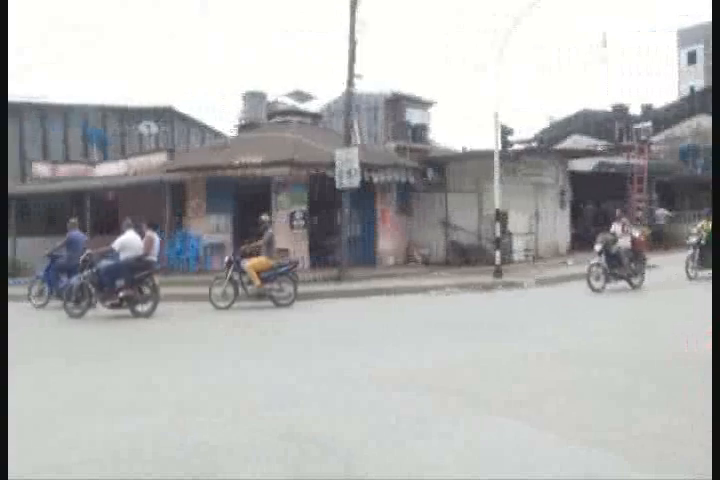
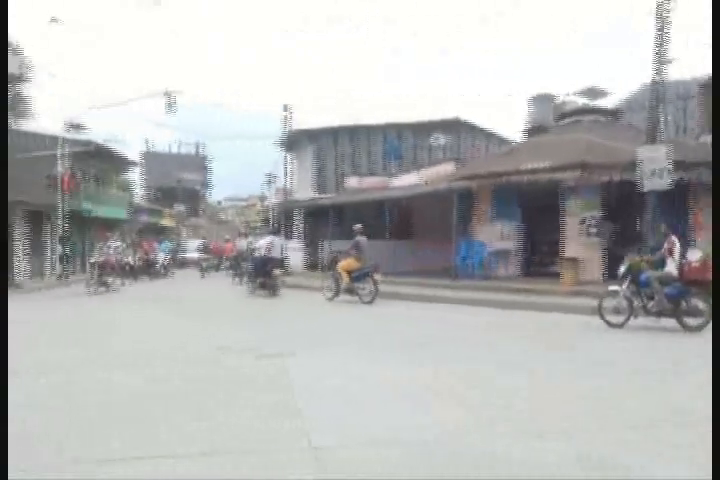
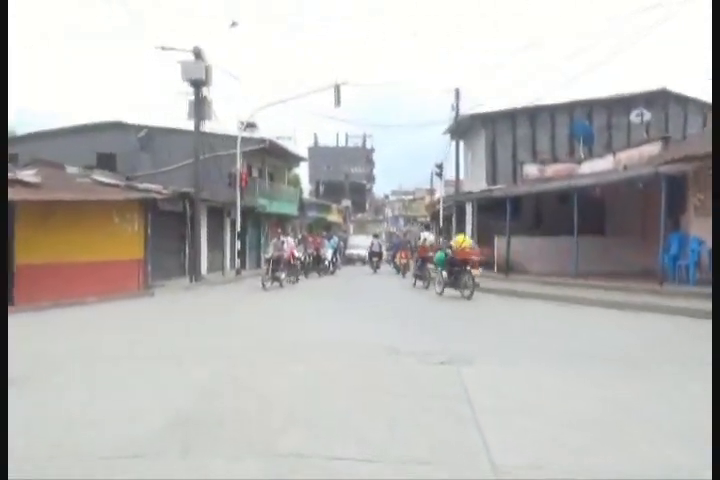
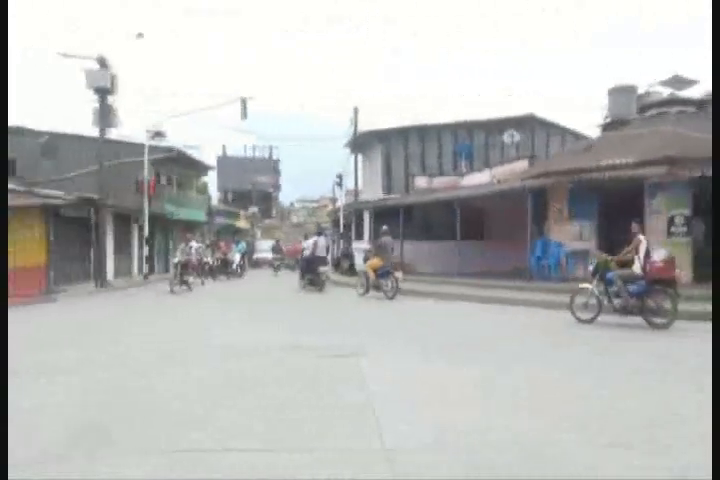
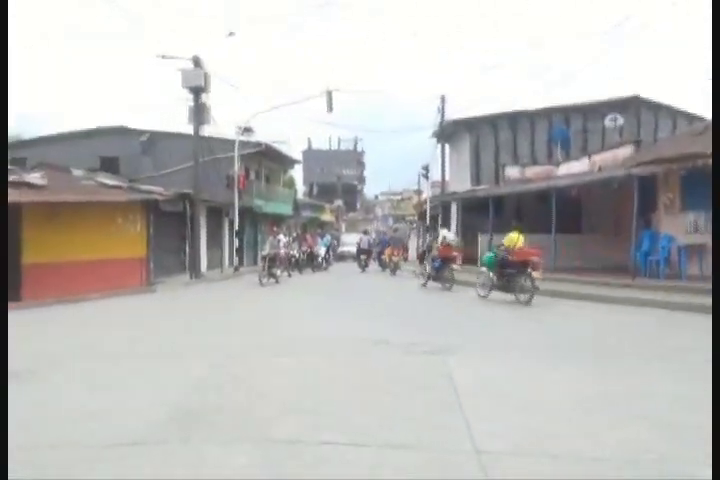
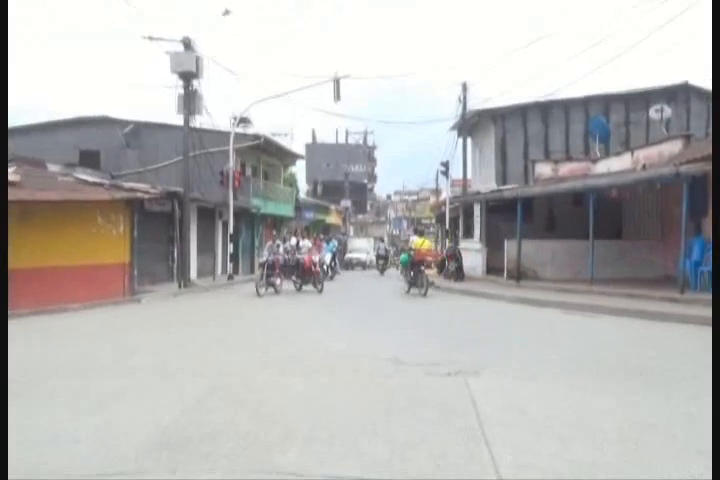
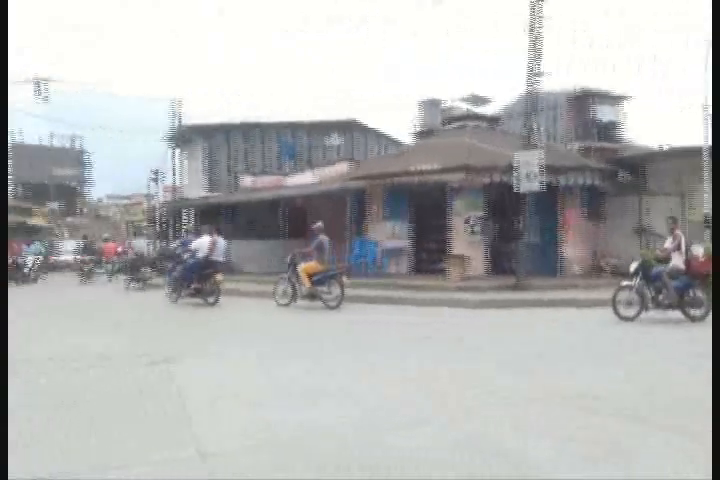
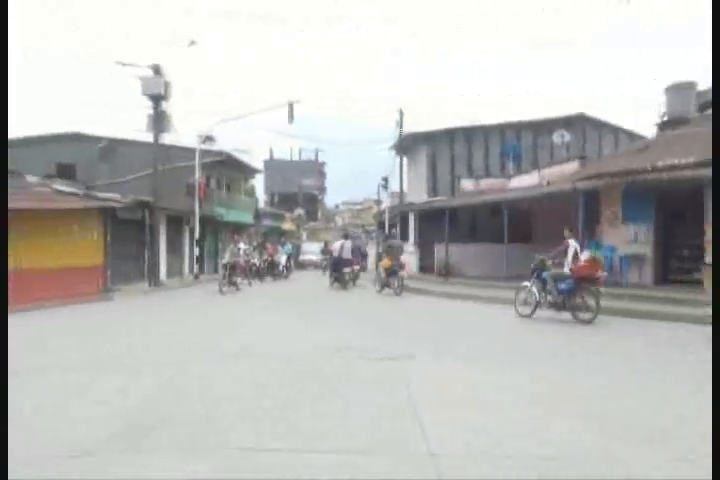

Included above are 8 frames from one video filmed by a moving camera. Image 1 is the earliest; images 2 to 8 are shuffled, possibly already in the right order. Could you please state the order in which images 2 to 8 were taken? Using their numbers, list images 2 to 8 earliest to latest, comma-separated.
7, 2, 4, 8, 5, 3, 6
